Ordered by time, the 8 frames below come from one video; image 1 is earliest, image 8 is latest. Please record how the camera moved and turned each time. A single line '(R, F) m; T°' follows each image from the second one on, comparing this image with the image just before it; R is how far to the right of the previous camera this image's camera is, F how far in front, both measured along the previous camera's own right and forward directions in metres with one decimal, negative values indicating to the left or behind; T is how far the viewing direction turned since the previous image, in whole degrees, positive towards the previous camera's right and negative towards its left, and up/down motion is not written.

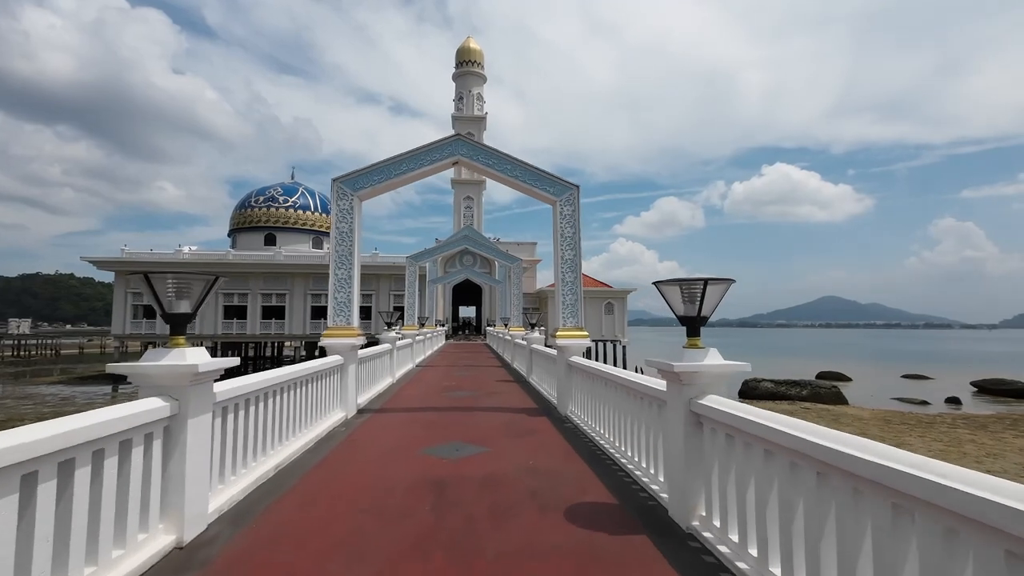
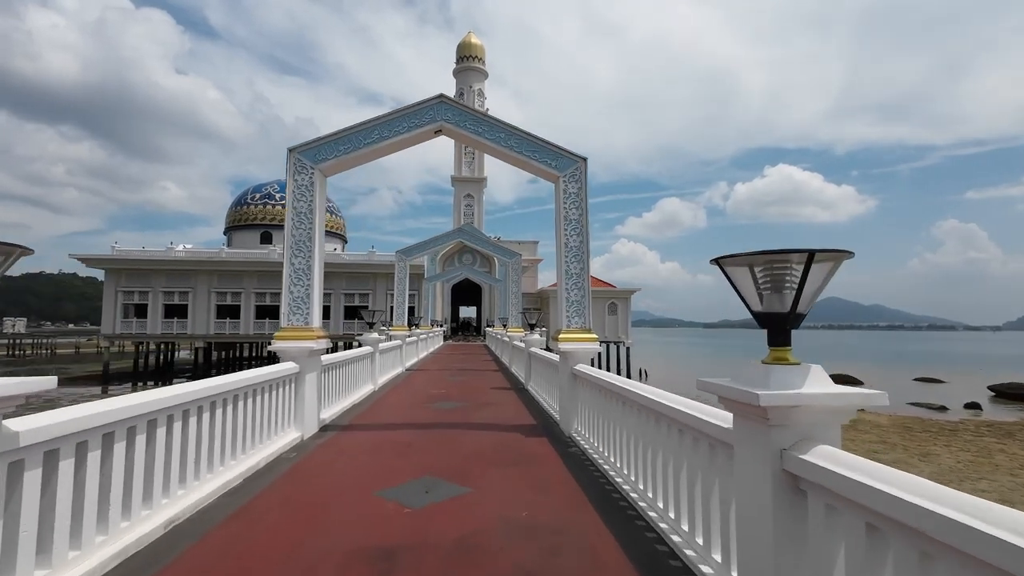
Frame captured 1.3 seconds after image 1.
(+0.1, +1.1) m; 0°
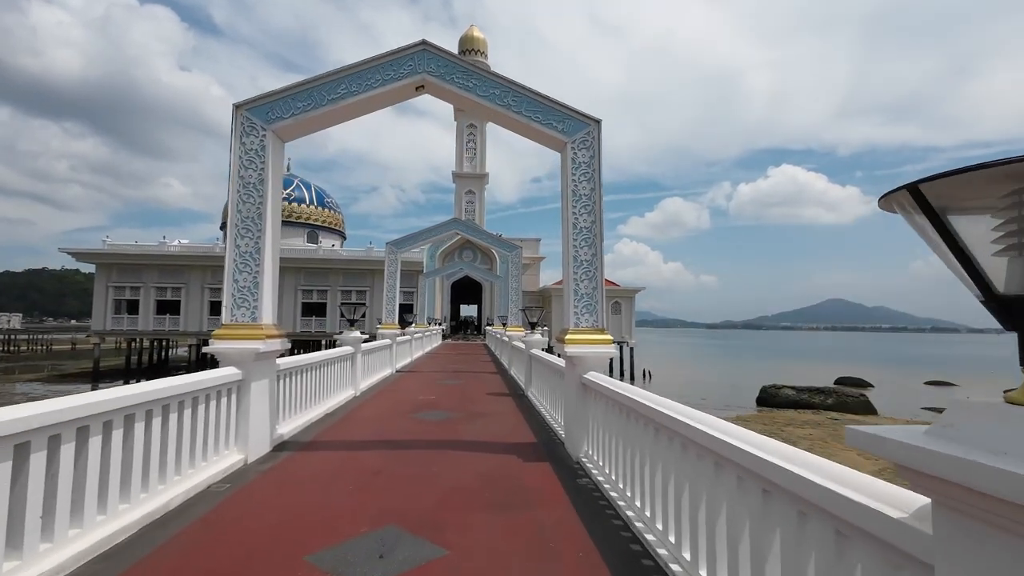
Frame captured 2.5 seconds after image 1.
(+0.1, +1.0) m; 0°
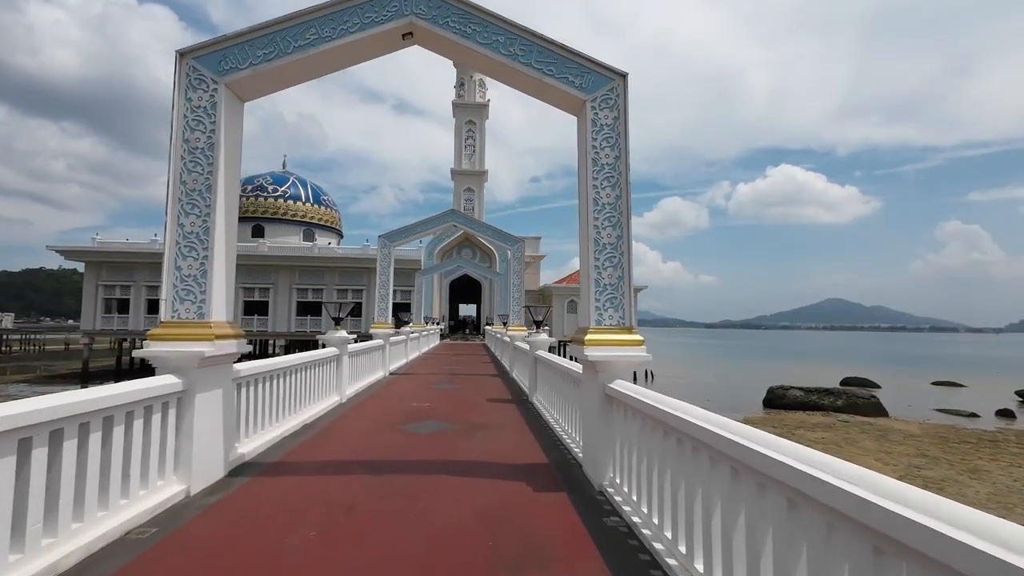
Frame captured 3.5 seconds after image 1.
(-0.1, +0.8) m; 0°
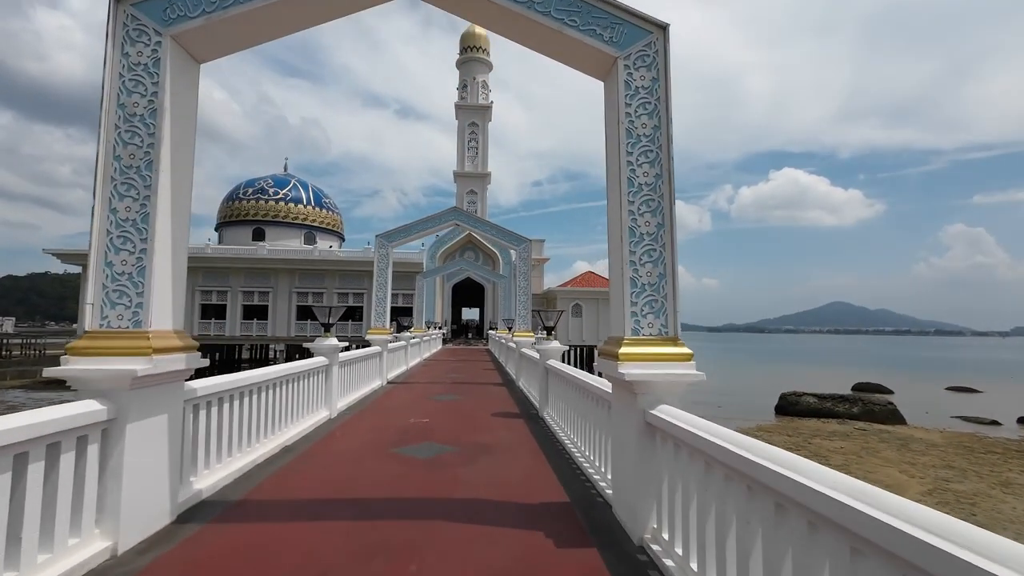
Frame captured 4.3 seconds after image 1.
(-0.1, +0.7) m; 0°
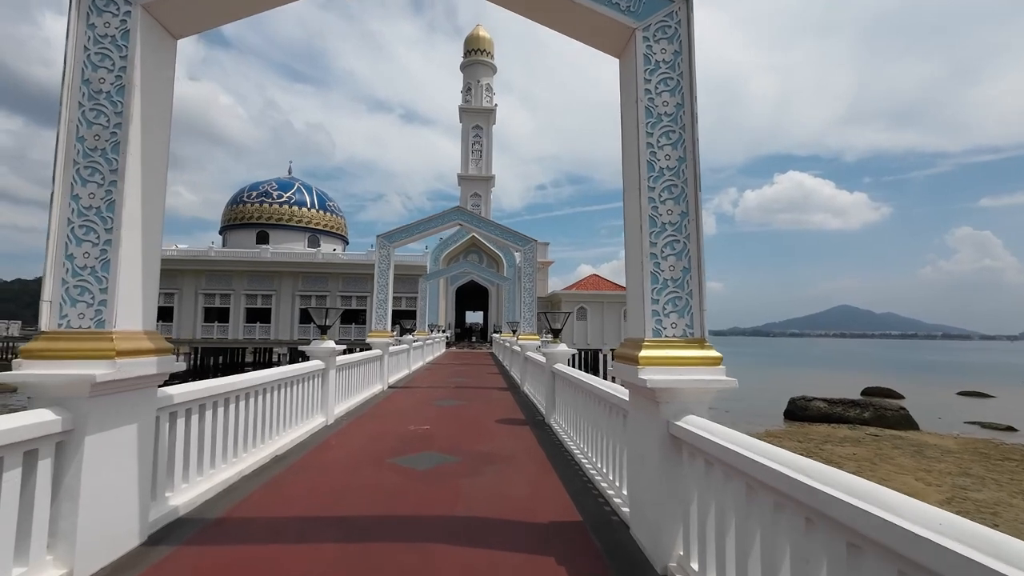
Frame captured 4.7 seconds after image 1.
(0.0, +0.3) m; 0°
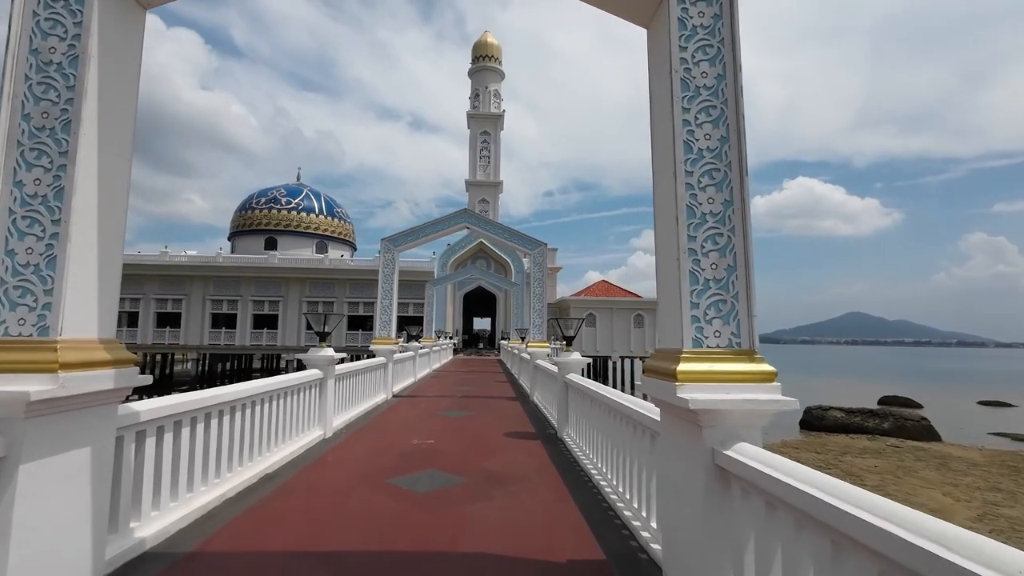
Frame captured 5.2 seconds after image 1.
(0.0, +0.4) m; -1°
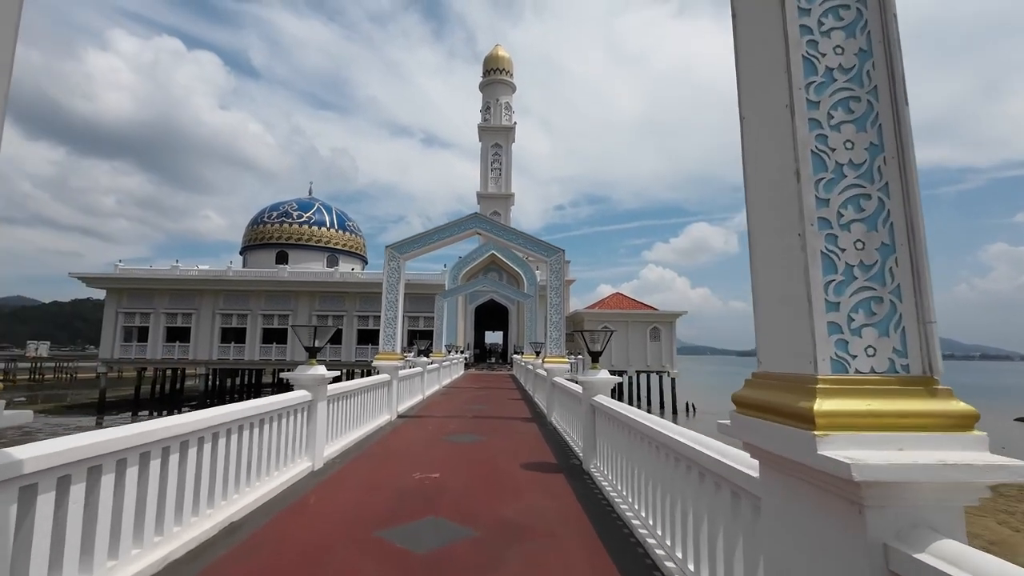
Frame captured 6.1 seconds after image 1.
(-0.1, +0.8) m; -1°
